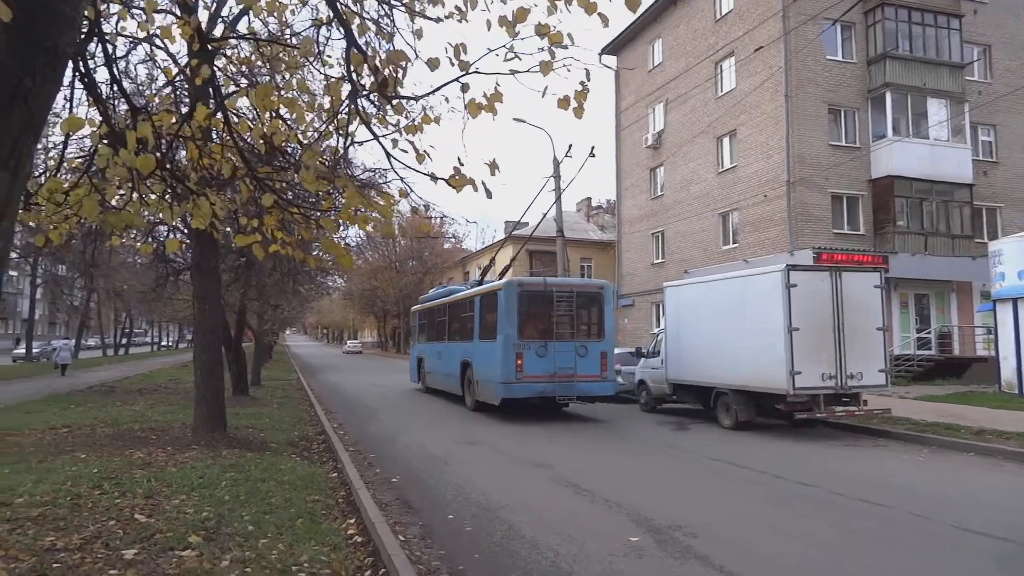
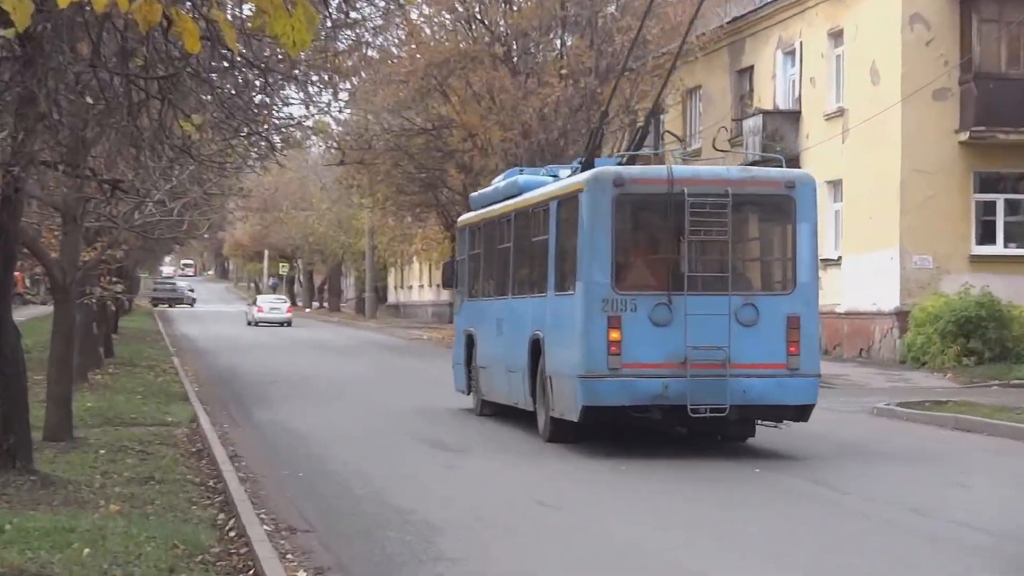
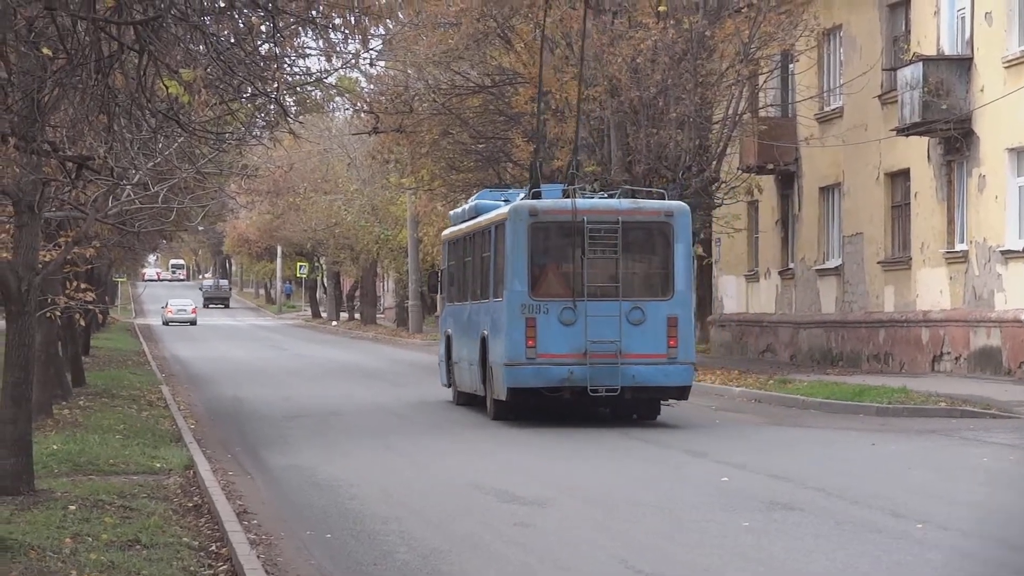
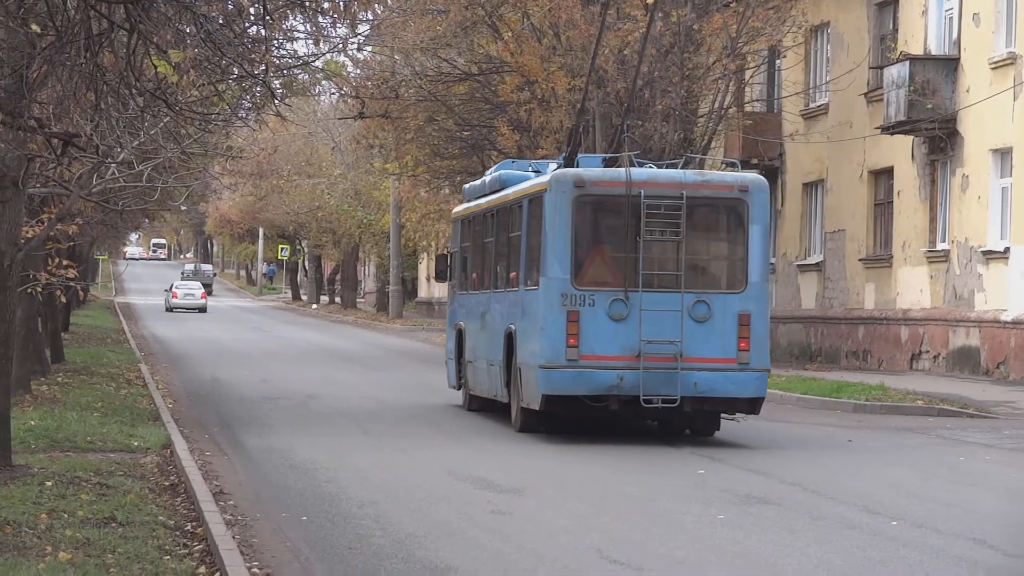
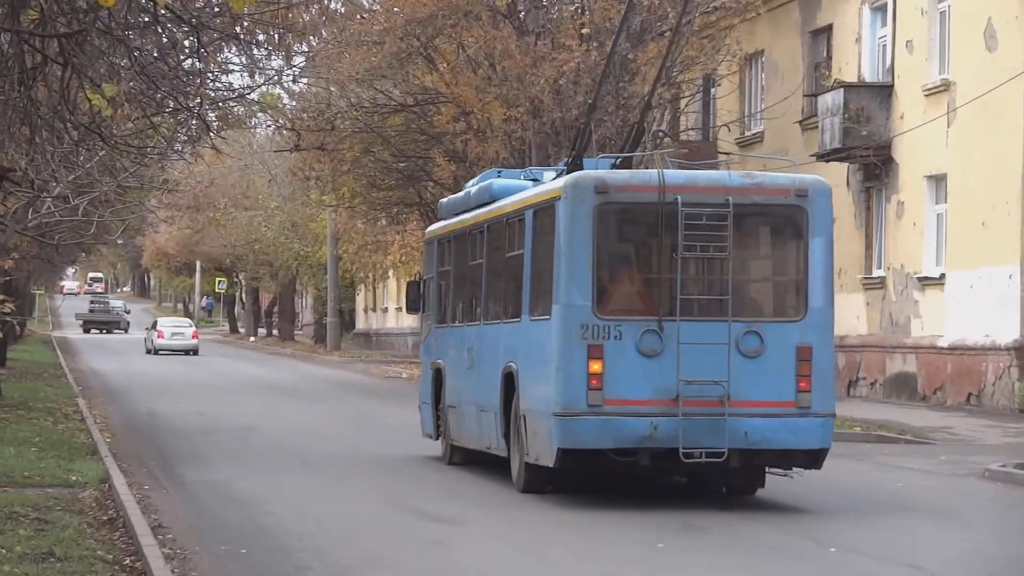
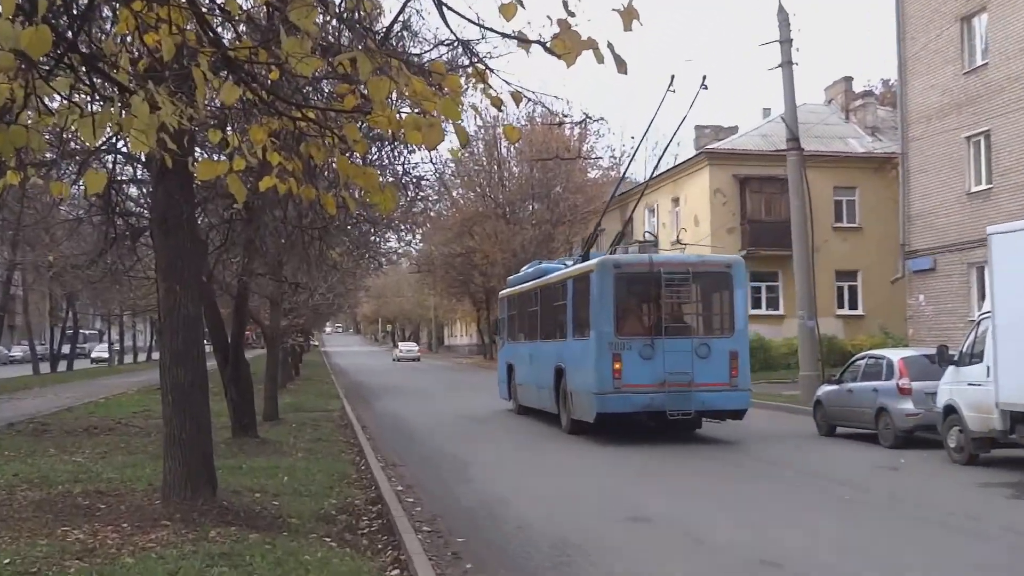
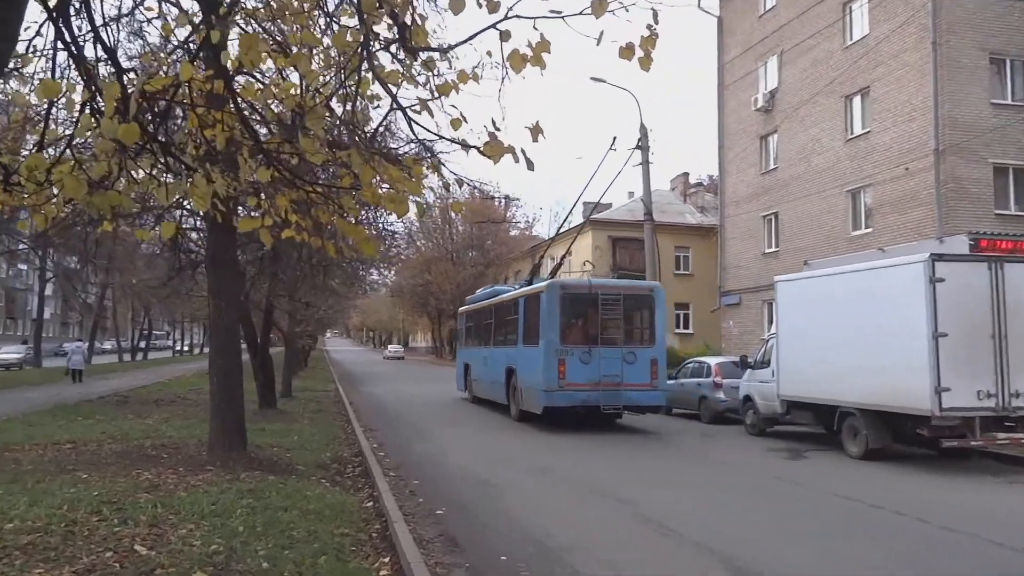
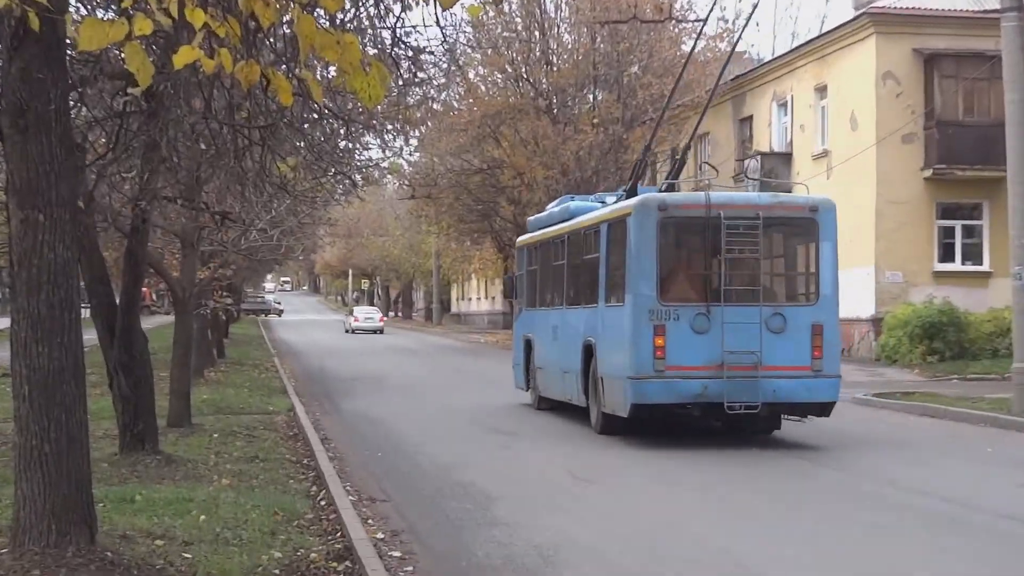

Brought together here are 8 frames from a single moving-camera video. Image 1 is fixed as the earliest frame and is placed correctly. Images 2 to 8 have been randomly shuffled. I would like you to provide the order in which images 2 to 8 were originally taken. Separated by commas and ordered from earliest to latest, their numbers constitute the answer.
7, 6, 8, 2, 5, 4, 3
